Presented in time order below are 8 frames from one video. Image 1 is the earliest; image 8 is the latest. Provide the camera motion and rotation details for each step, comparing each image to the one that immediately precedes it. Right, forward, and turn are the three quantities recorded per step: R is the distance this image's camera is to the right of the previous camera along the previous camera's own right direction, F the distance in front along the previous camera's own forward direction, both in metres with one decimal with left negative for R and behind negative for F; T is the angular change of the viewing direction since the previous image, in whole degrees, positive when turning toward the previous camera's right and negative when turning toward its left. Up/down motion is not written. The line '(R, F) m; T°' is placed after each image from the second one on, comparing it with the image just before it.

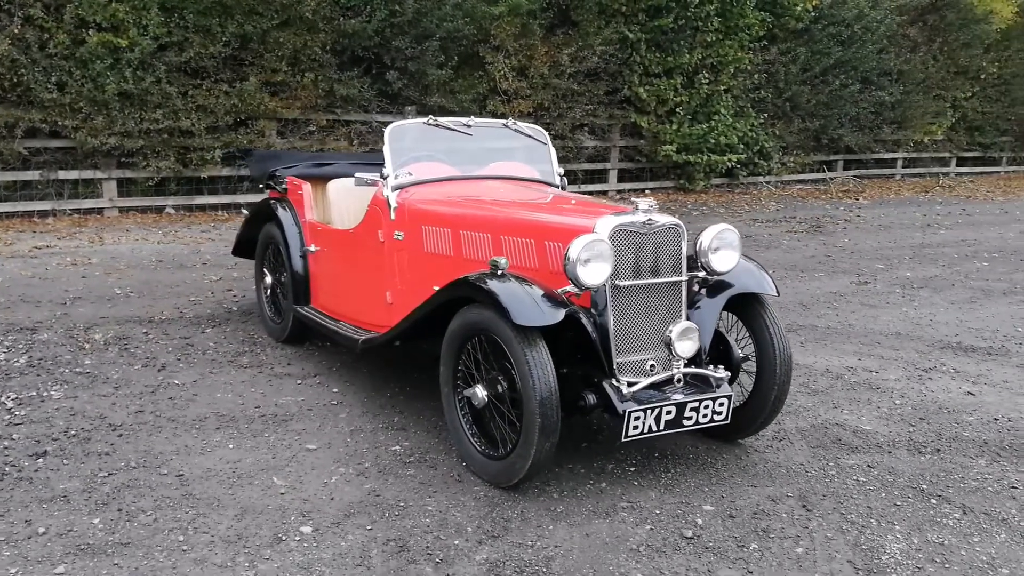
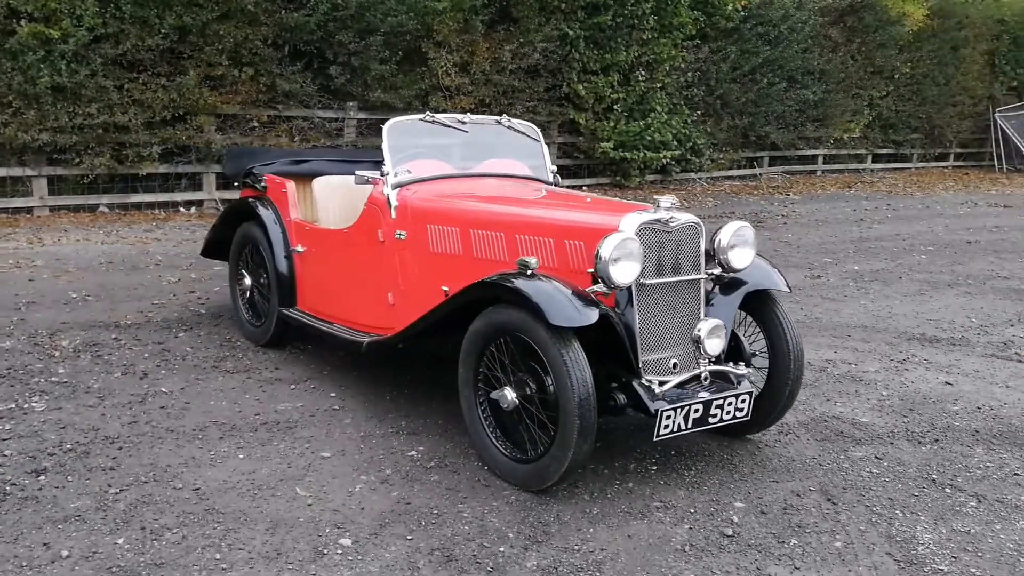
(-0.4, +0.1) m; +5°
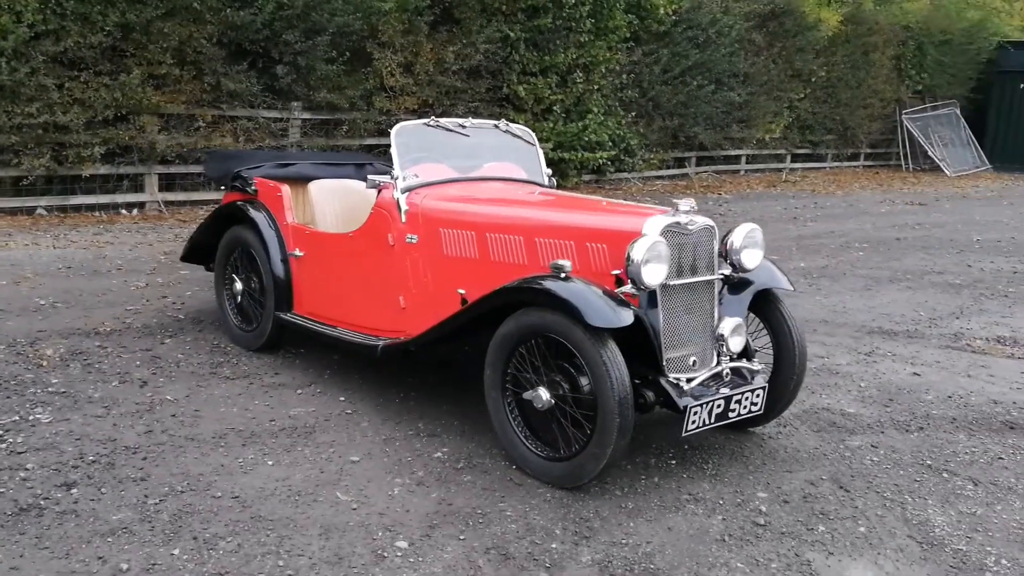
(-0.5, -0.1) m; +5°
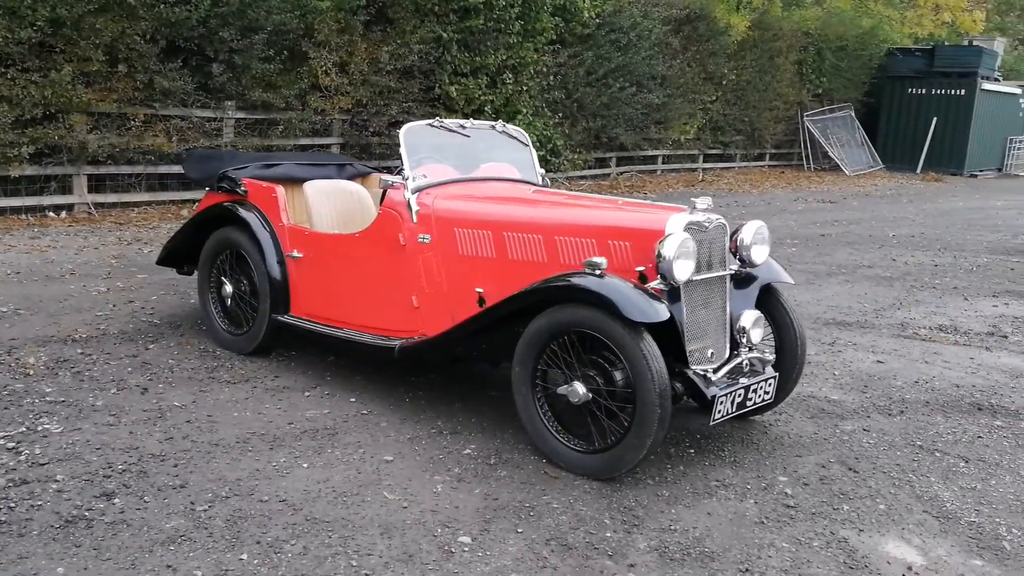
(-0.6, 0.0) m; +6°
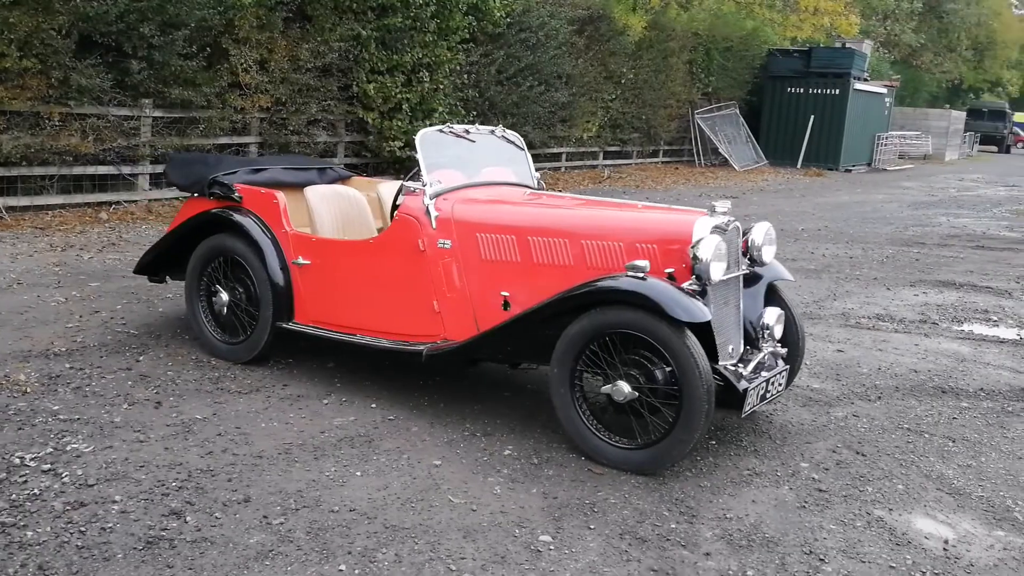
(-0.7, 0.0) m; +8°
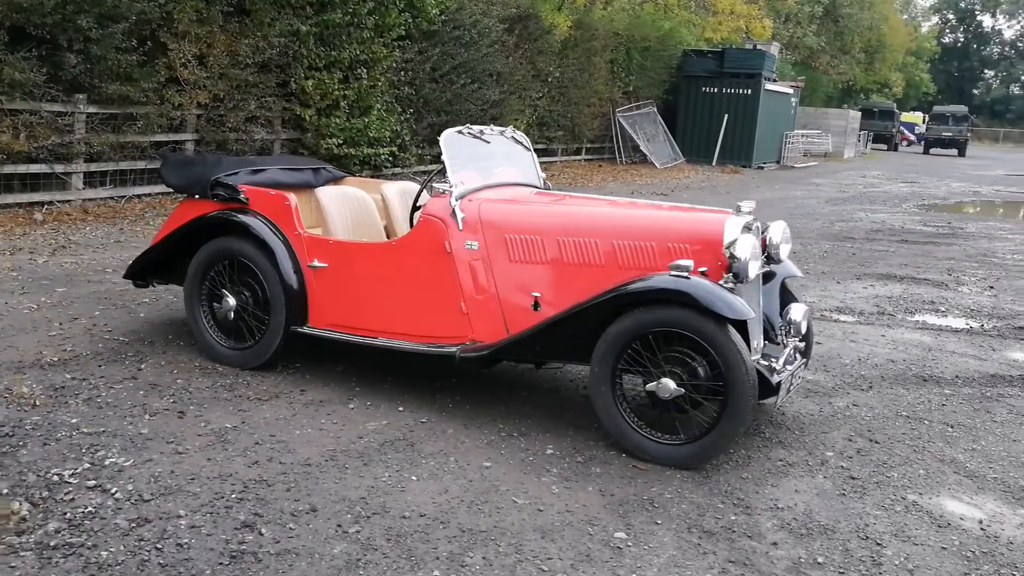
(-0.6, 0.0) m; +6°
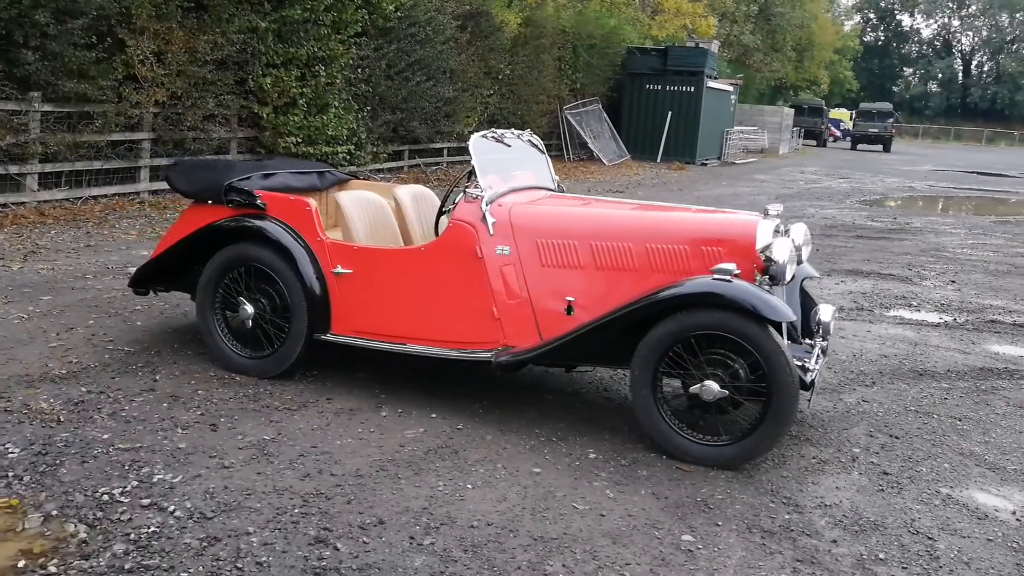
(-0.5, 0.0) m; +4°
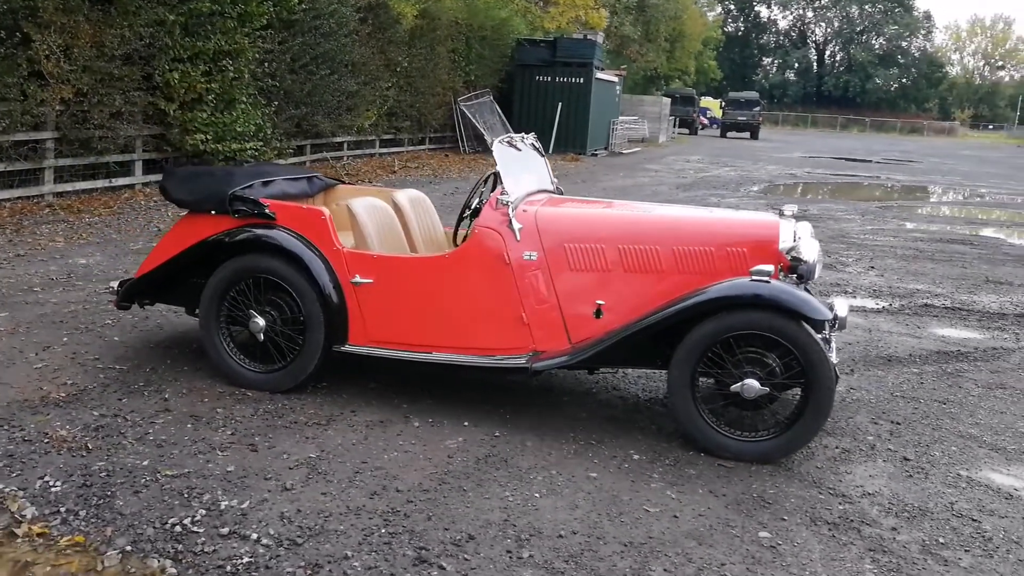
(-0.7, +0.1) m; +8°
